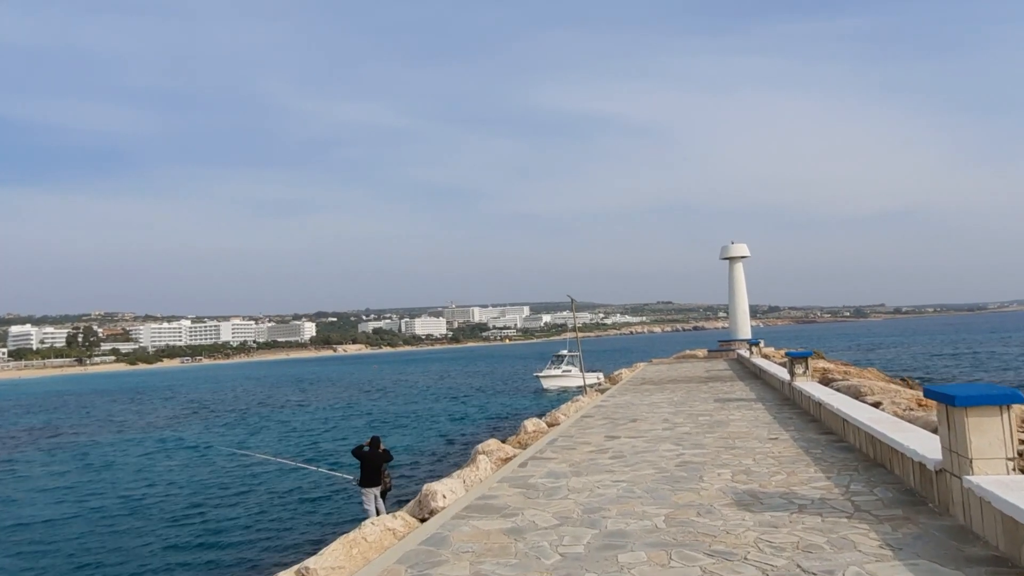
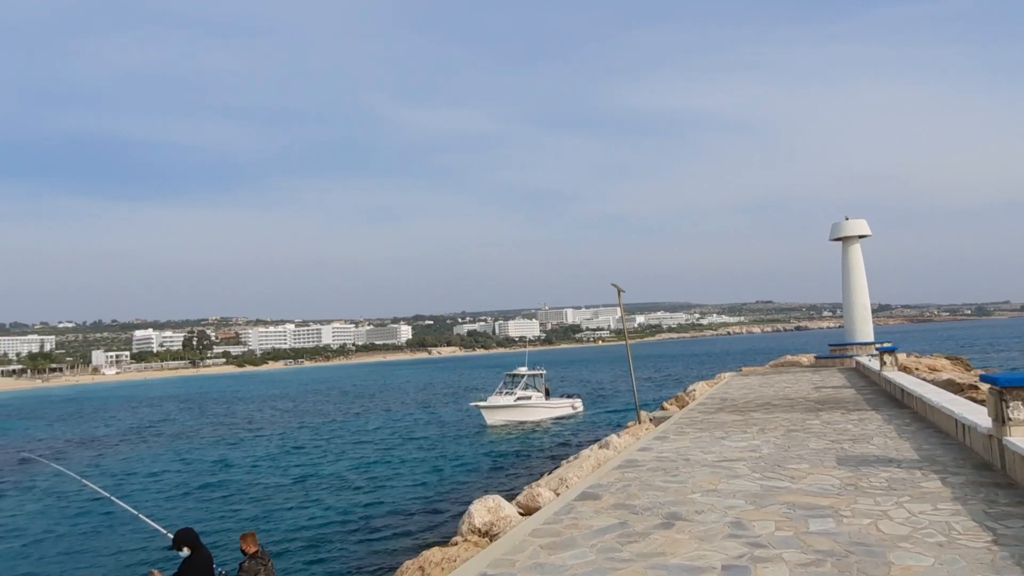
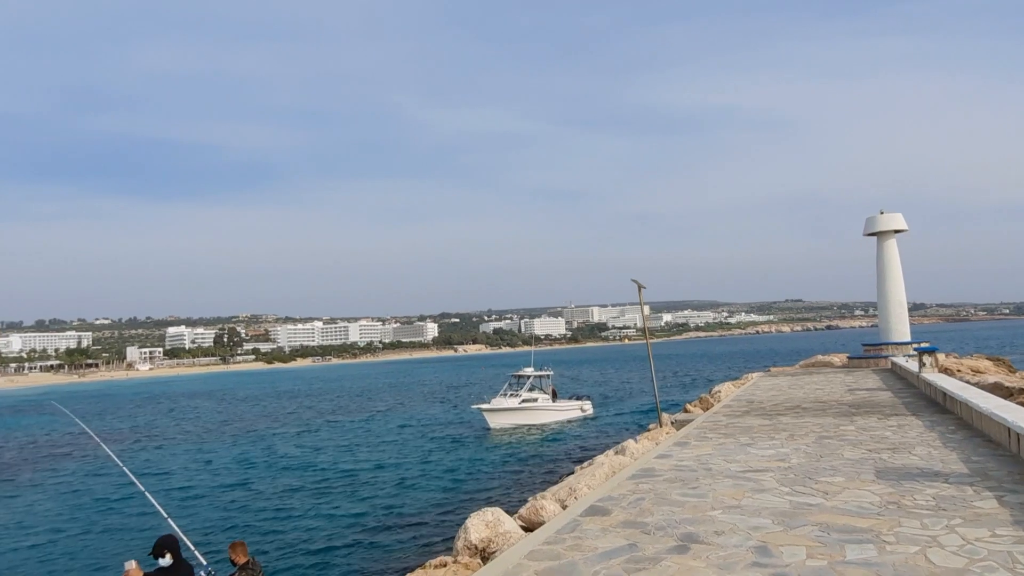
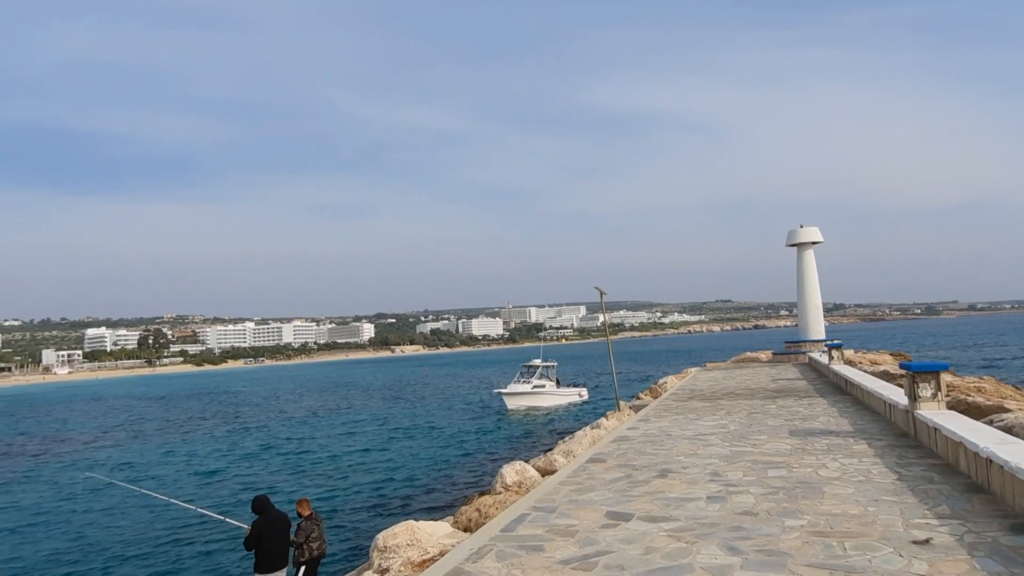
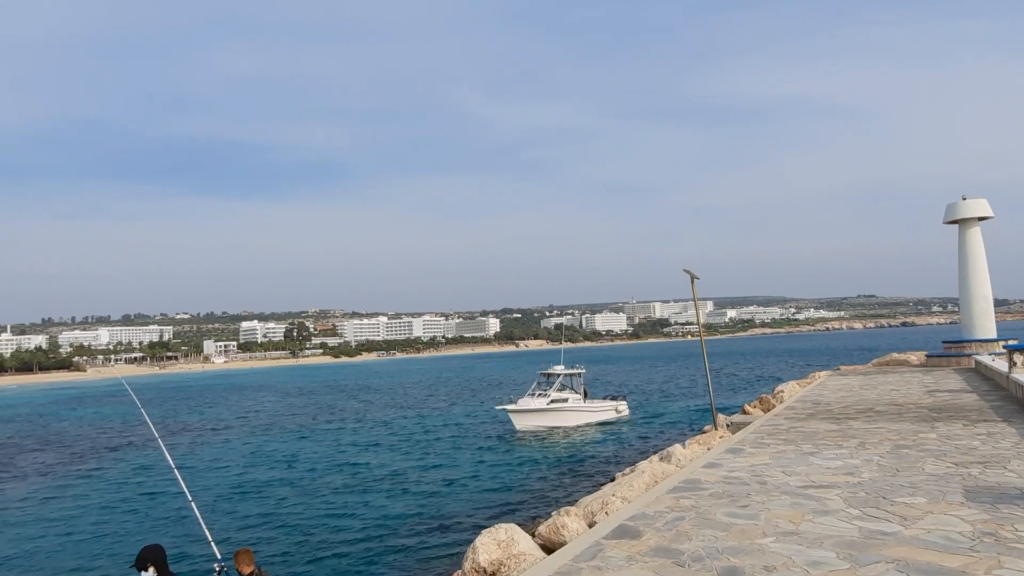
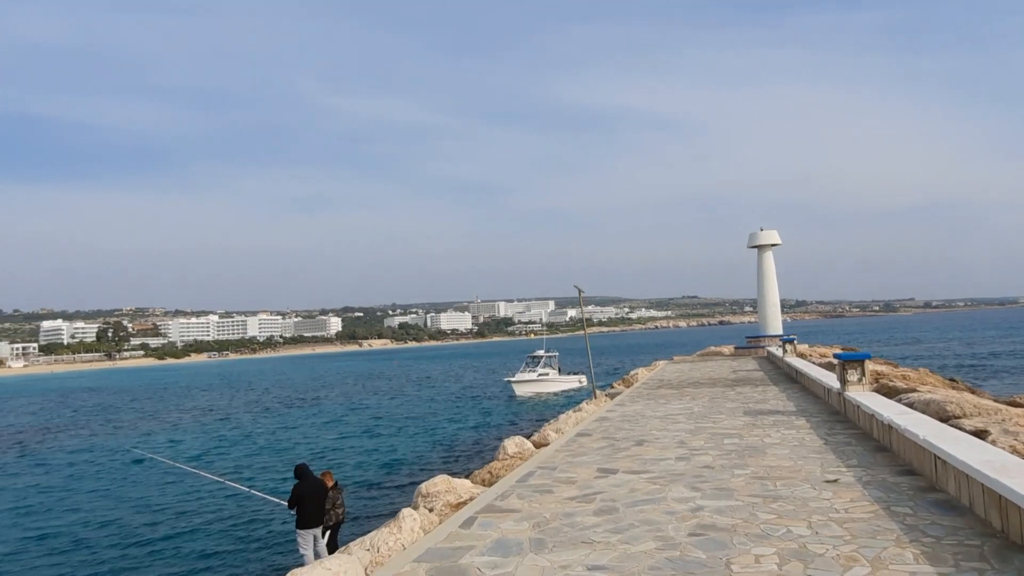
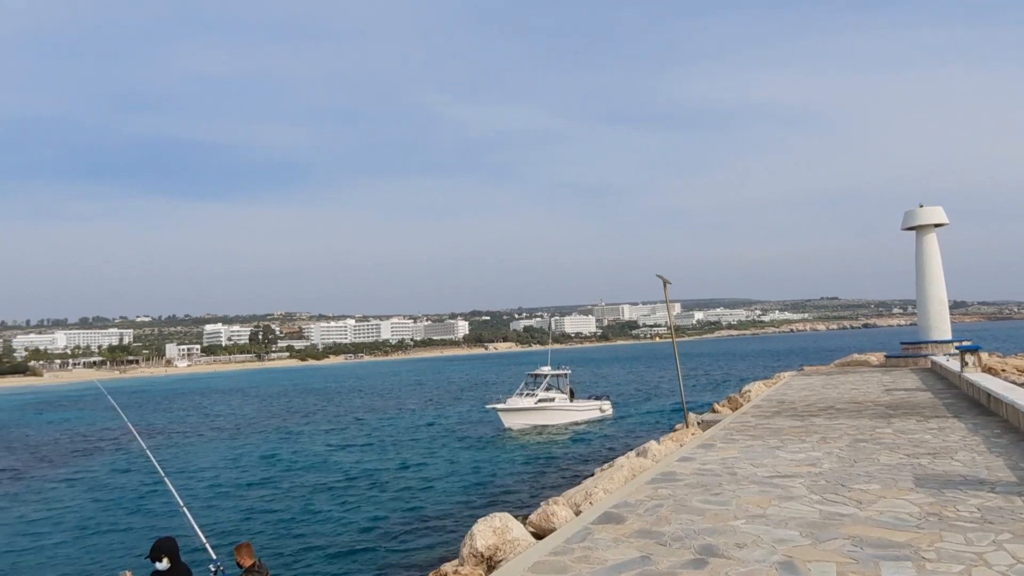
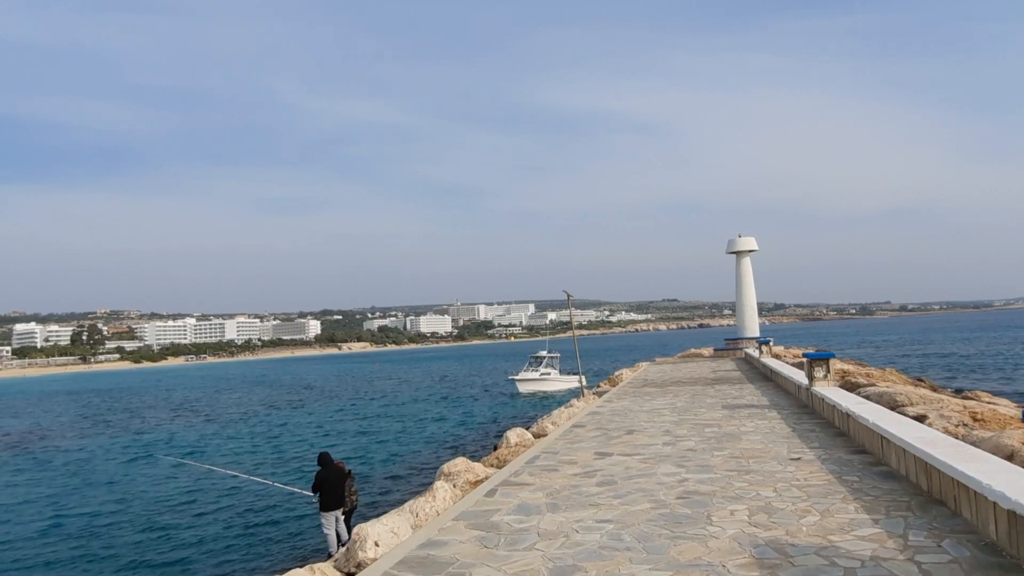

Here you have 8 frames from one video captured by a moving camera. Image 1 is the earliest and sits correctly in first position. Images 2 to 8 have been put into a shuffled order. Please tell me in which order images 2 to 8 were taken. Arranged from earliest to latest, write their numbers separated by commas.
8, 6, 4, 2, 3, 7, 5
